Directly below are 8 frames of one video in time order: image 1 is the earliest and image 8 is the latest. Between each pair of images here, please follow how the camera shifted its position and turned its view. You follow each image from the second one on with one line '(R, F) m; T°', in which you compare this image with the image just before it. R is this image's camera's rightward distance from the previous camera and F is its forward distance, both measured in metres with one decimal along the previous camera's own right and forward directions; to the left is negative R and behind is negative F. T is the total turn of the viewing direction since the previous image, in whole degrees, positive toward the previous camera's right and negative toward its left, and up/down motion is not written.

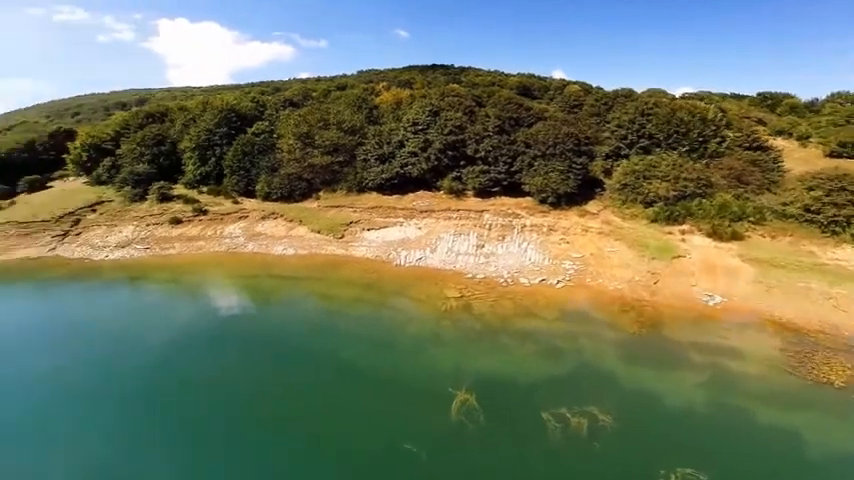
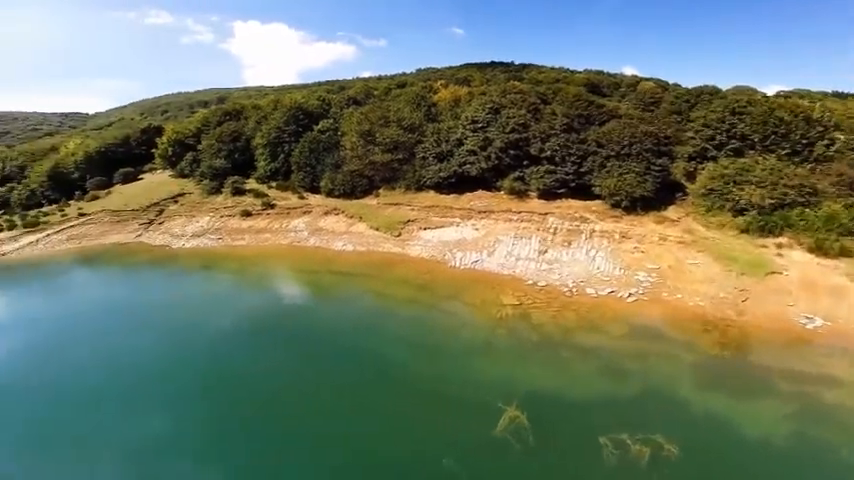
(-0.3, +1.1) m; -5°
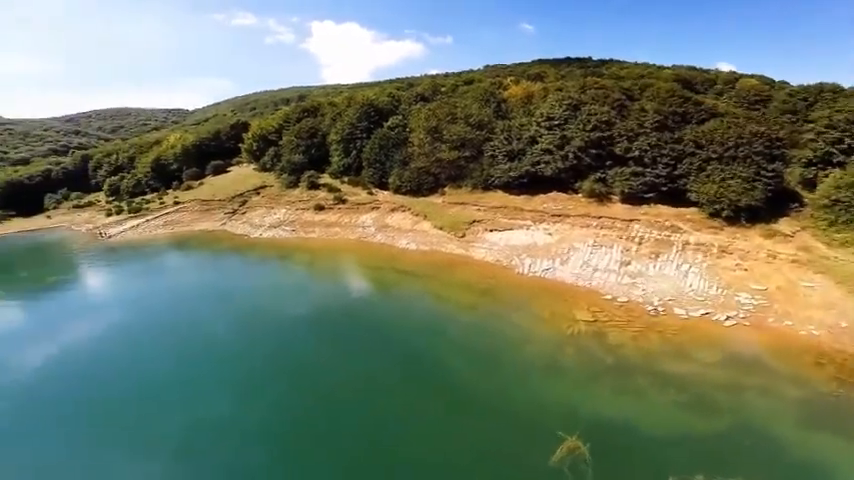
(-0.3, +1.3) m; -6°
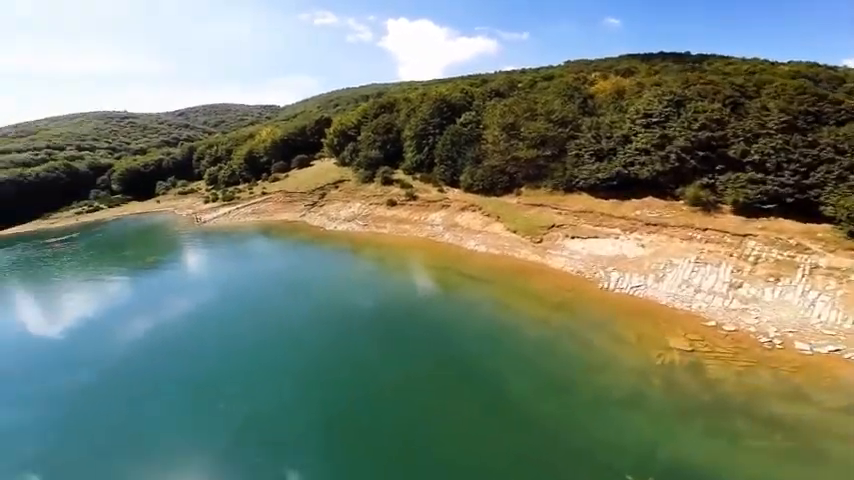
(-0.3, +1.3) m; -7°
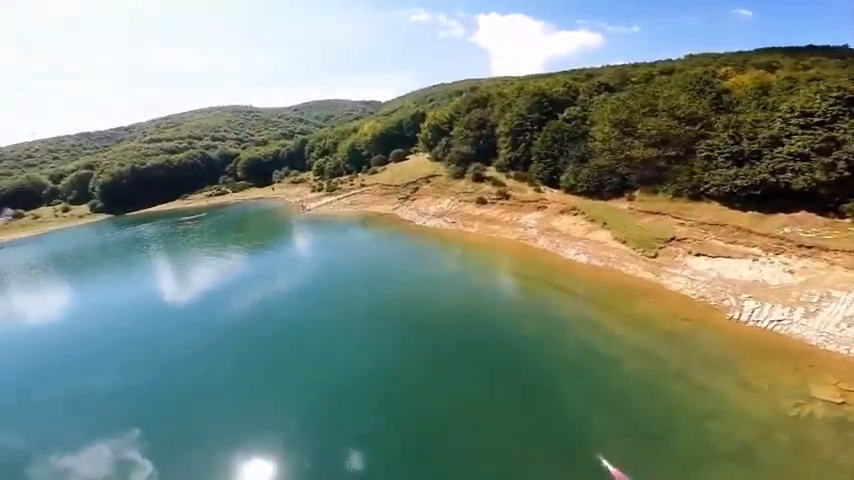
(-0.2, +1.4) m; -9°
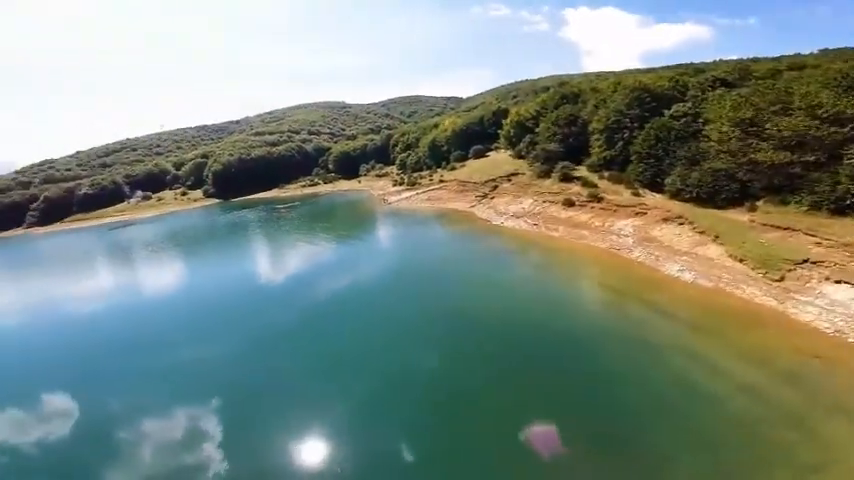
(-0.2, +1.1) m; -8°
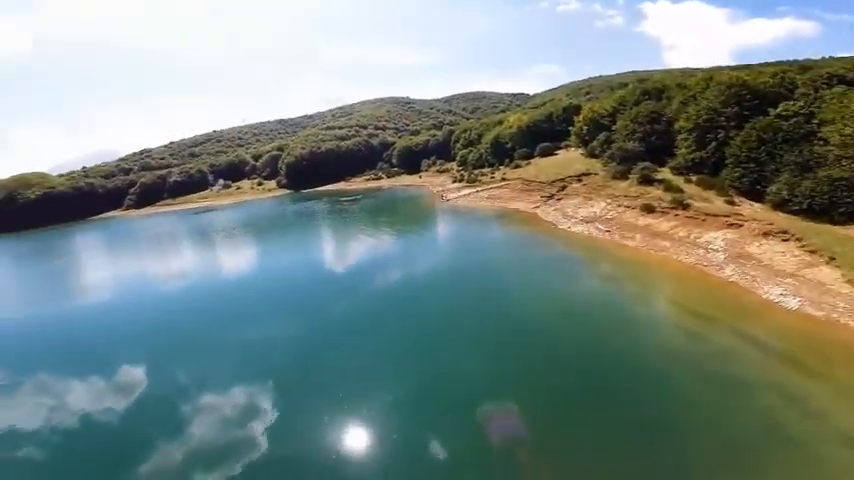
(0.0, +1.1) m; -7°
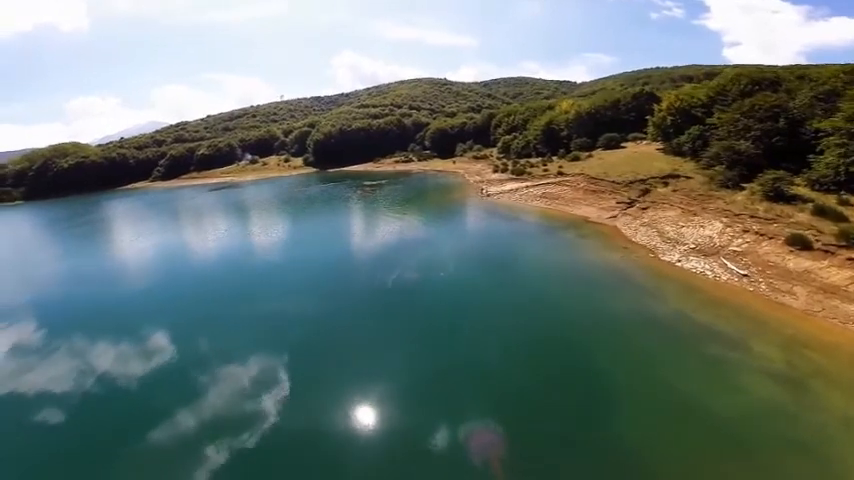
(-0.4, +4.3) m; -3°
